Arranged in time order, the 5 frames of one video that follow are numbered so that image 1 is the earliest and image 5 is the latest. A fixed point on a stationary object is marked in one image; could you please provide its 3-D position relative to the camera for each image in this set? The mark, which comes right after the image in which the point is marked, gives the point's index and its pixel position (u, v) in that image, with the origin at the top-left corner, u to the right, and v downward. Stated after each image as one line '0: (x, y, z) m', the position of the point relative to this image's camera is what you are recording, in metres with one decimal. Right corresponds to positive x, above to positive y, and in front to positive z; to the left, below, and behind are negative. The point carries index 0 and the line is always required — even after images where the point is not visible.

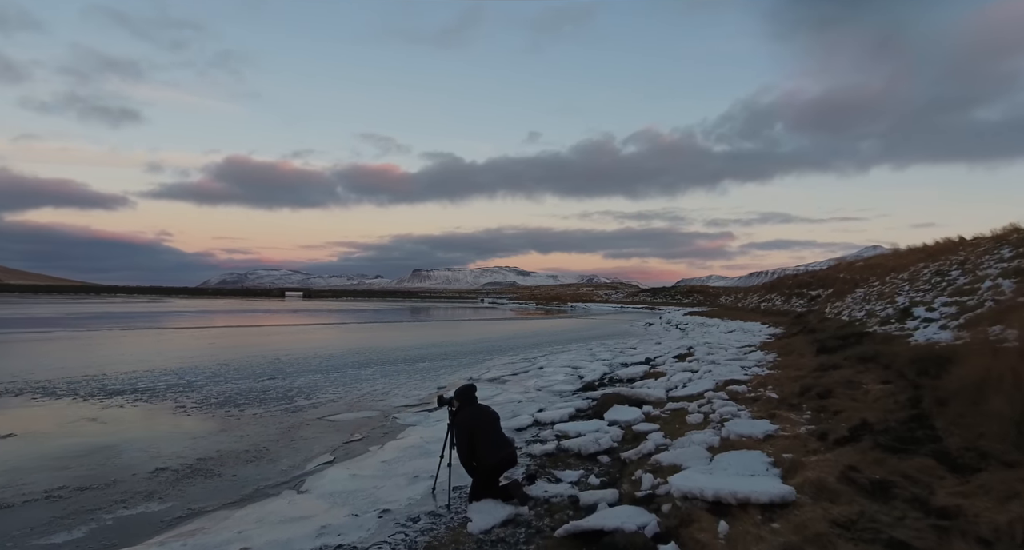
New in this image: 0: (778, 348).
0: (+6.9, -1.9, +15.5) m
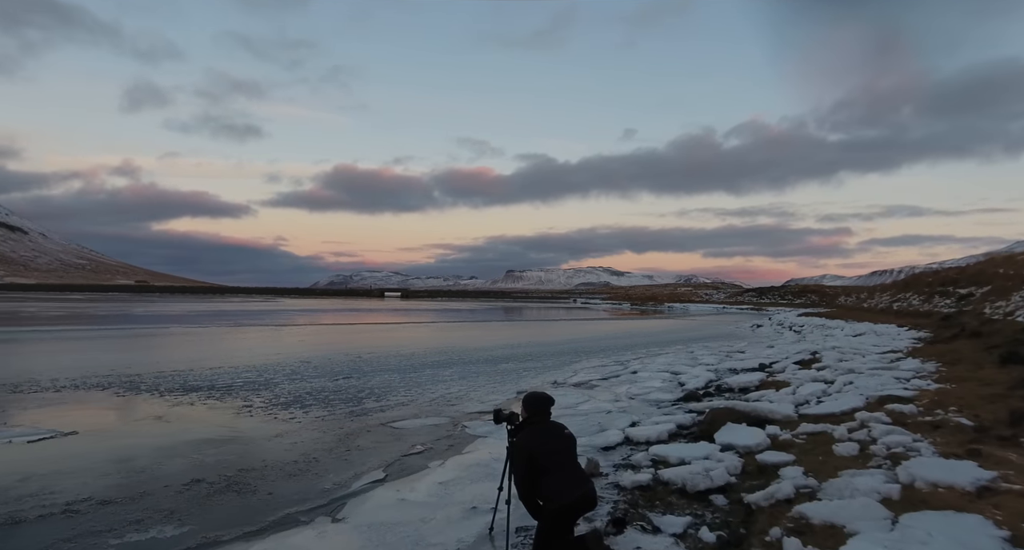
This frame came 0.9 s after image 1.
0: (+8.9, -1.7, +12.4) m
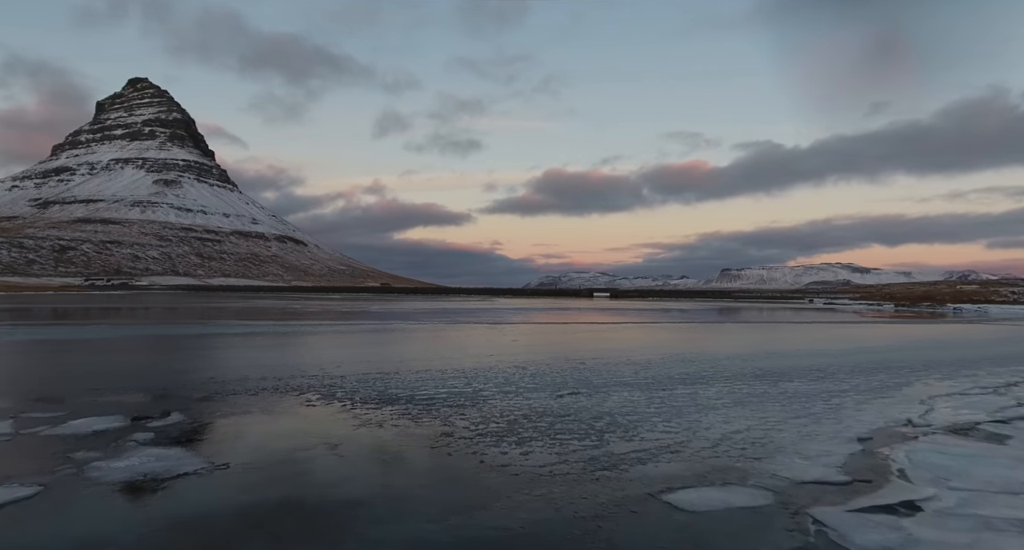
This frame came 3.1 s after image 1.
0: (+12.6, -1.1, +3.5) m
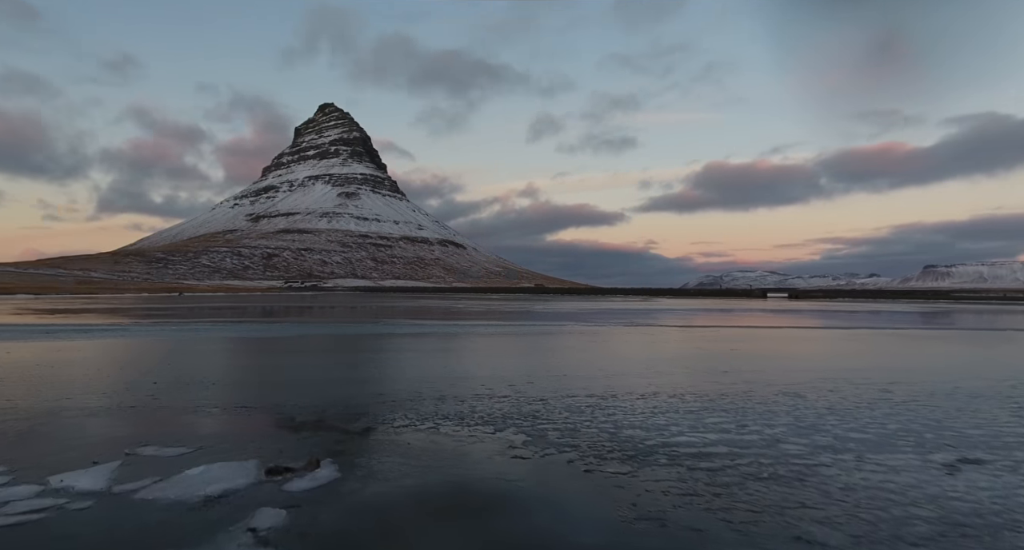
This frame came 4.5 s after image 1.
0: (+14.1, -0.7, -5.2) m
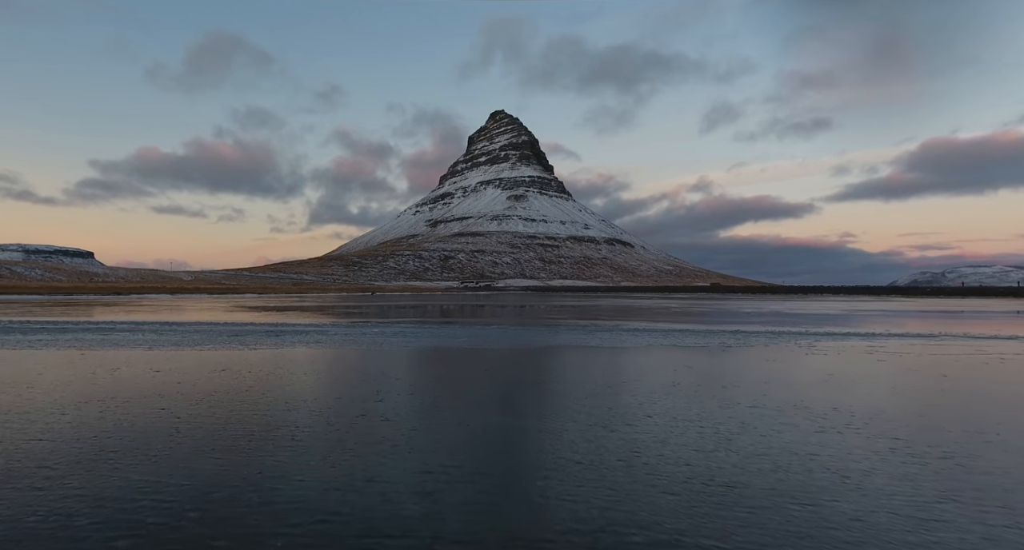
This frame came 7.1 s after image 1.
0: (+14.4, -0.1, -19.8) m
